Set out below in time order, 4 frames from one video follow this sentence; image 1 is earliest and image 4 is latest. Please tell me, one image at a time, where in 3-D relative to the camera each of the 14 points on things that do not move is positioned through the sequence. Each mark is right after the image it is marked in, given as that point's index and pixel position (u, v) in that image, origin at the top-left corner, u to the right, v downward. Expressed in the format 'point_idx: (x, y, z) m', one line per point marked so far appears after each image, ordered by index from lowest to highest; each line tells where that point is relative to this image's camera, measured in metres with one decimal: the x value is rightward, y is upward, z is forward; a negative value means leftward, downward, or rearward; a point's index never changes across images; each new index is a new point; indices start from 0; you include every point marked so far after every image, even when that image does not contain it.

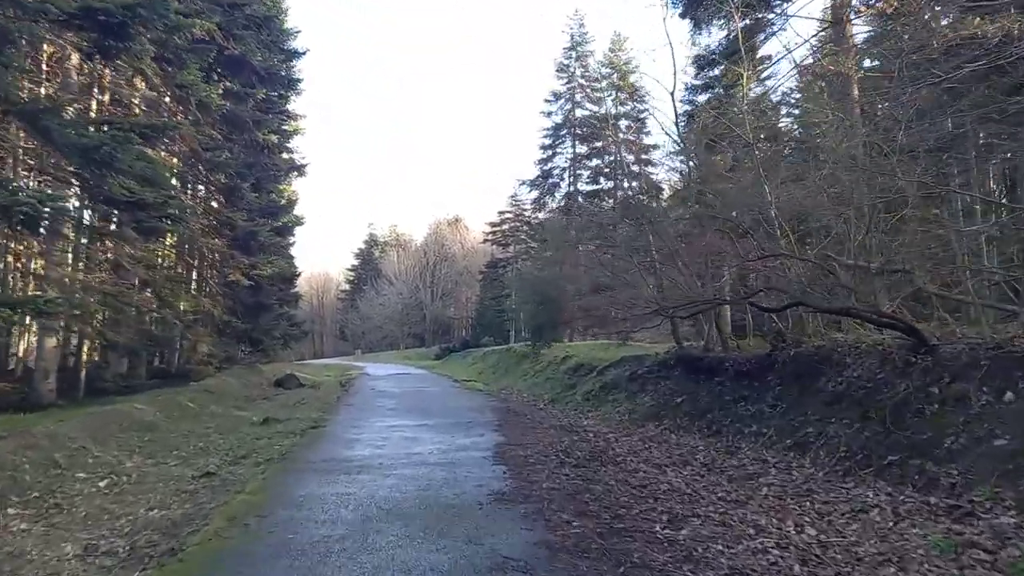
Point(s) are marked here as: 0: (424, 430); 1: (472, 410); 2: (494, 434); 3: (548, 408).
0: (-1.5, -2.5, +11.4) m
1: (-0.8, -2.6, +13.9) m
2: (-0.3, -2.4, +10.9) m
3: (+0.8, -2.7, +14.4) m
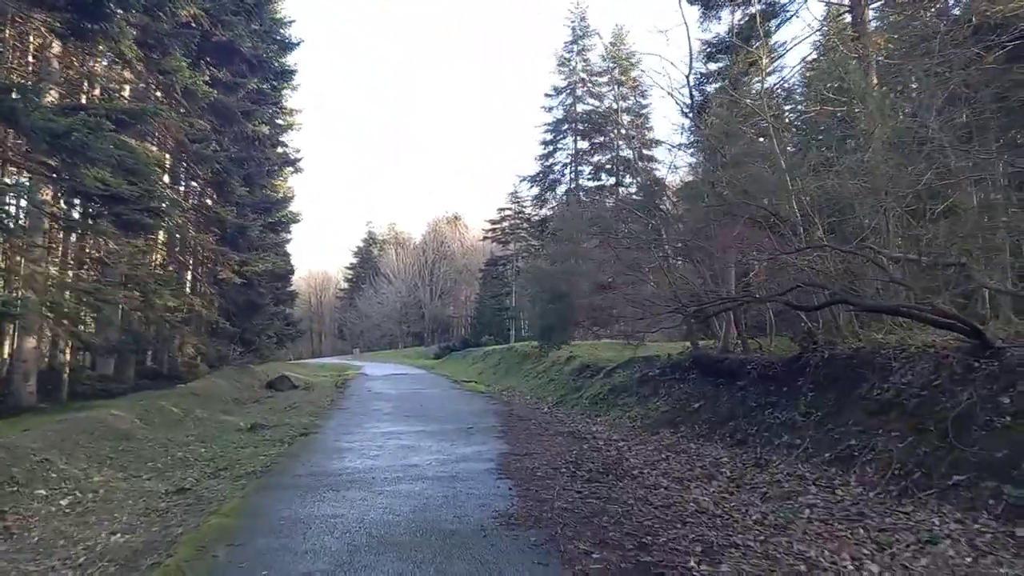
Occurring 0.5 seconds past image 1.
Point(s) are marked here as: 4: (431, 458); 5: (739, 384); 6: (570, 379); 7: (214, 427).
0: (-1.5, -2.4, +10.6) m
1: (-0.8, -2.5, +13.1) m
2: (-0.2, -2.4, +10.1) m
3: (+0.8, -2.6, +13.6) m
4: (-1.1, -2.3, +8.9) m
5: (+3.2, -1.4, +9.2) m
6: (+1.4, -2.3, +16.3) m
7: (-5.4, -2.5, +11.9) m
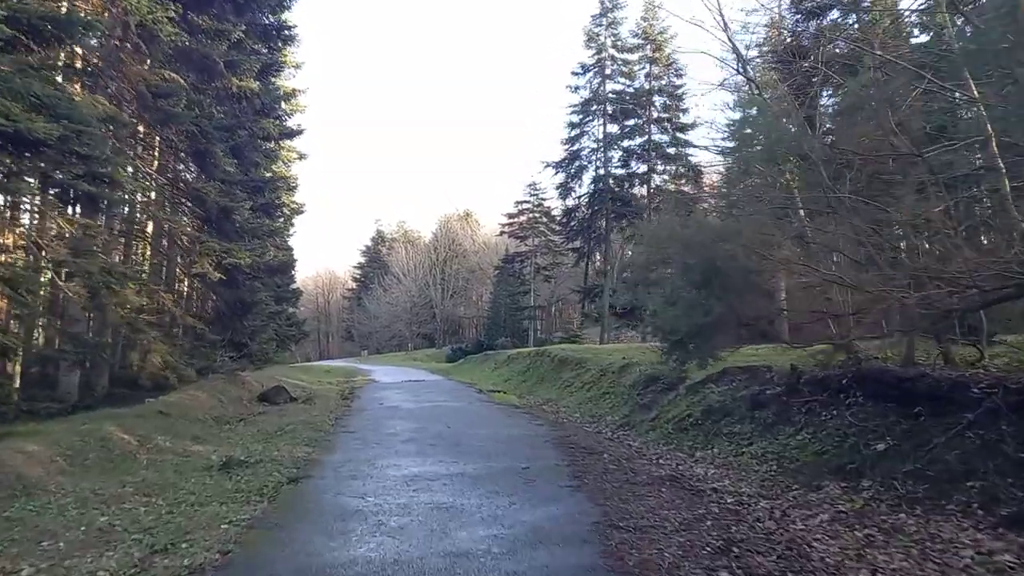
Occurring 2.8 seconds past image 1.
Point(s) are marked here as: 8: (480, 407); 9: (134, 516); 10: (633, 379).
0: (-0.6, -2.2, +7.3) m
1: (+0.2, -2.4, +9.8) m
2: (+0.7, -2.2, +6.8) m
3: (+1.8, -2.4, +10.3) m
4: (-0.2, -2.1, +5.6) m
5: (+4.1, -1.2, +5.9) m
6: (+2.4, -2.1, +13.0) m
7: (-4.5, -2.3, +8.6) m
8: (-0.8, -2.8, +15.6) m
9: (-3.7, -2.2, +6.6) m
10: (+2.5, -1.9, +13.7) m
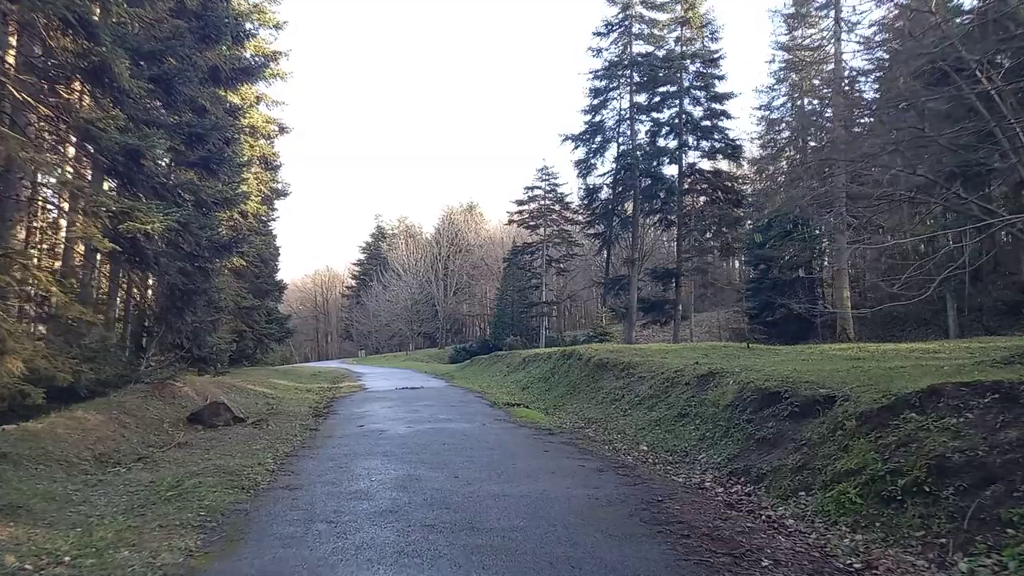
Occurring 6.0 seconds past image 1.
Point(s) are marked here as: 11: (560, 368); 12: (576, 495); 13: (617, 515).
0: (-0.1, -1.8, +2.8) m
1: (+0.7, -2.0, +5.3) m
2: (+1.2, -1.8, +2.3) m
3: (+2.3, -2.0, +5.8) m
4: (+0.3, -1.7, +1.1) m
5: (+4.6, -0.8, +1.4) m
6: (+2.9, -1.7, +8.5) m
7: (-4.0, -1.9, +4.2) m
8: (-0.3, -2.4, +11.1) m
9: (-3.3, -1.9, +2.1) m
10: (+3.1, -1.5, +9.1) m
11: (+1.4, -2.1, +17.7) m
12: (+0.6, -2.1, +6.5) m
13: (+1.0, -2.0, +5.9) m
